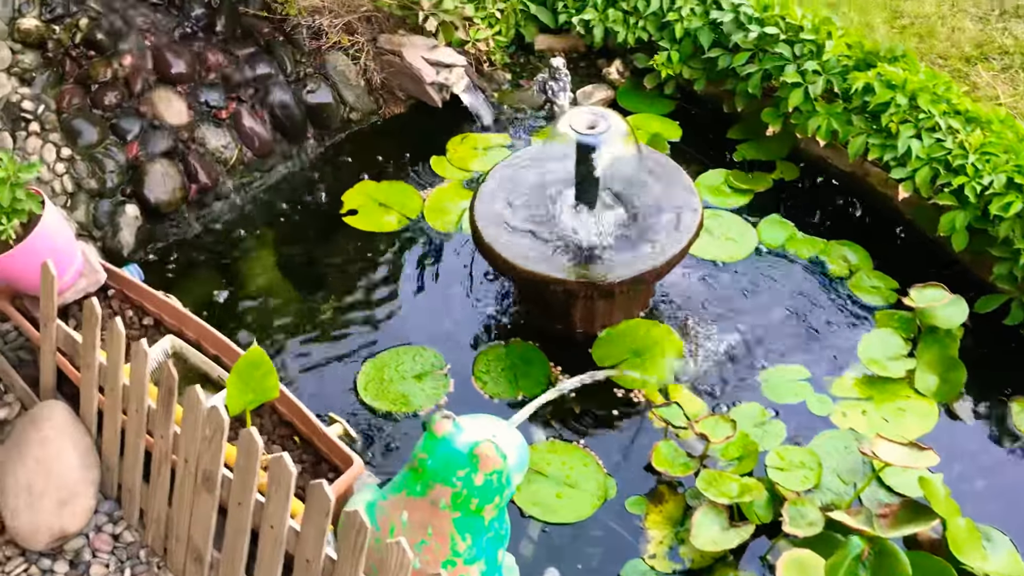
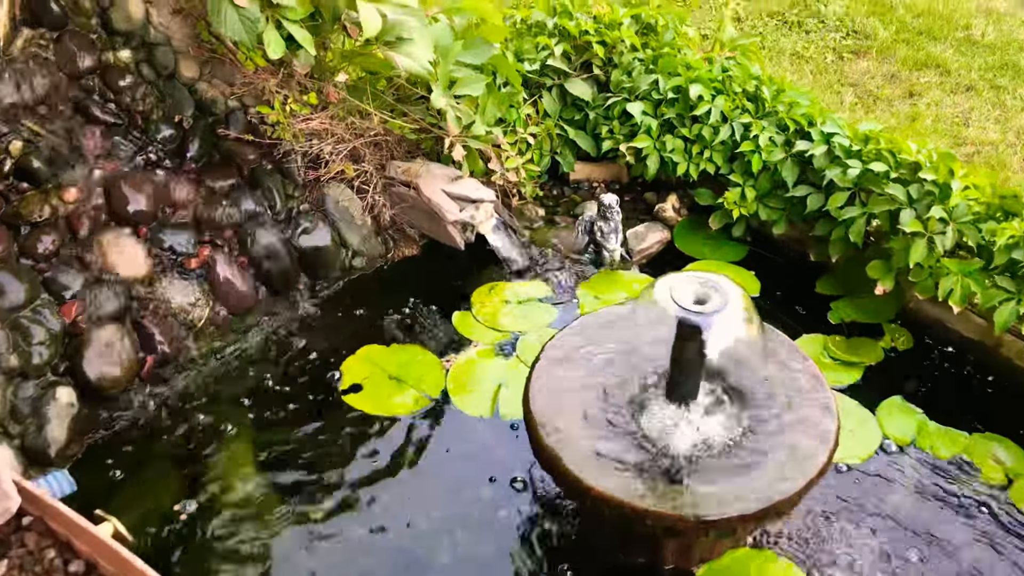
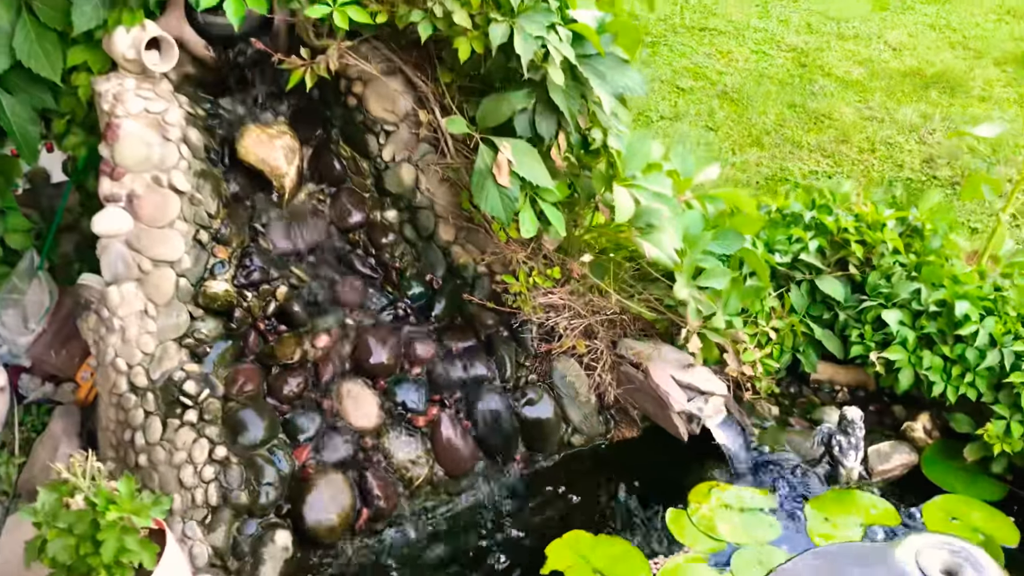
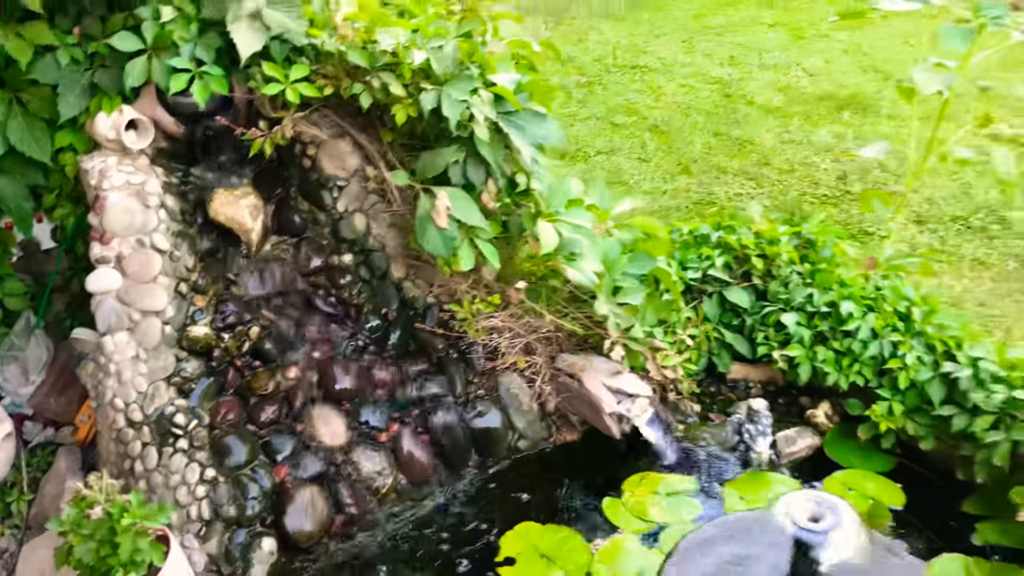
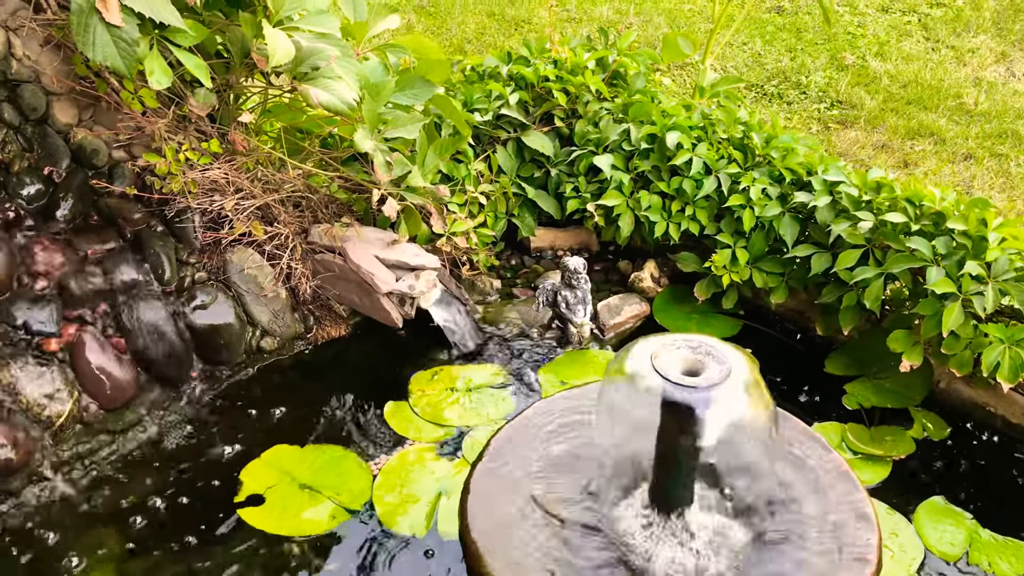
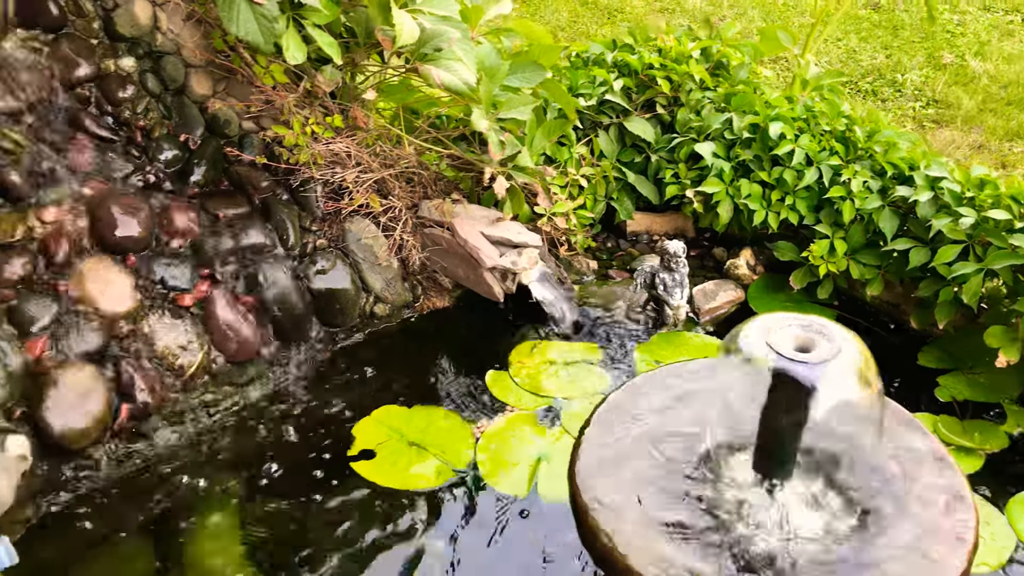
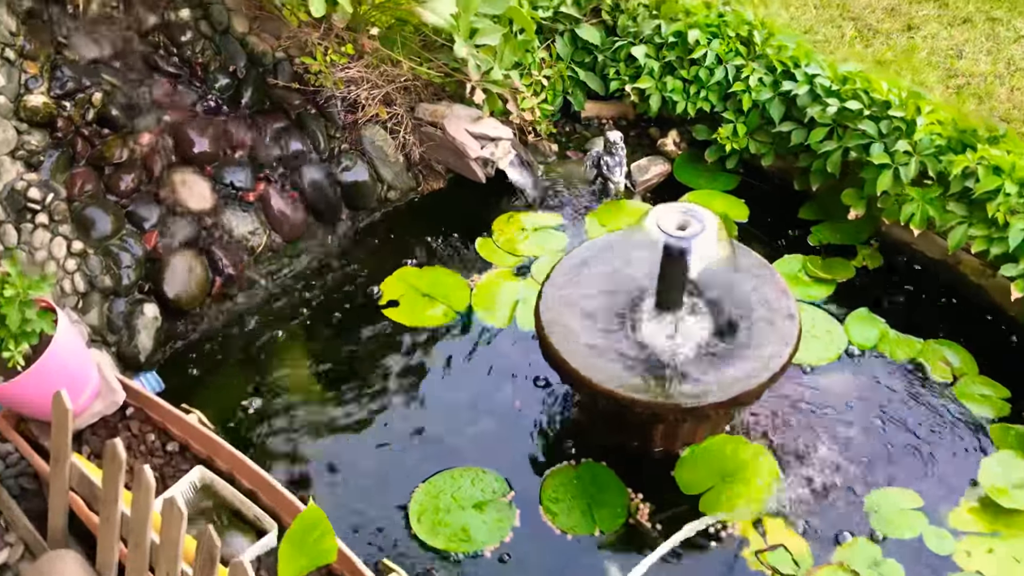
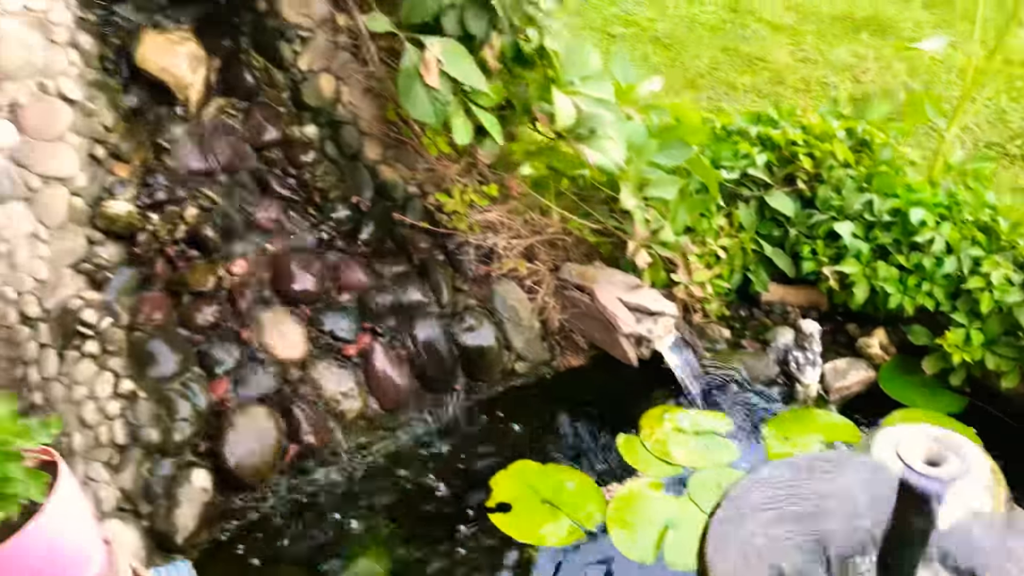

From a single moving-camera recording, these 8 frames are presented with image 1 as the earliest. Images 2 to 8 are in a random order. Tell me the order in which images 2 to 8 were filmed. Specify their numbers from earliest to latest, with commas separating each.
7, 2, 5, 6, 8, 3, 4
